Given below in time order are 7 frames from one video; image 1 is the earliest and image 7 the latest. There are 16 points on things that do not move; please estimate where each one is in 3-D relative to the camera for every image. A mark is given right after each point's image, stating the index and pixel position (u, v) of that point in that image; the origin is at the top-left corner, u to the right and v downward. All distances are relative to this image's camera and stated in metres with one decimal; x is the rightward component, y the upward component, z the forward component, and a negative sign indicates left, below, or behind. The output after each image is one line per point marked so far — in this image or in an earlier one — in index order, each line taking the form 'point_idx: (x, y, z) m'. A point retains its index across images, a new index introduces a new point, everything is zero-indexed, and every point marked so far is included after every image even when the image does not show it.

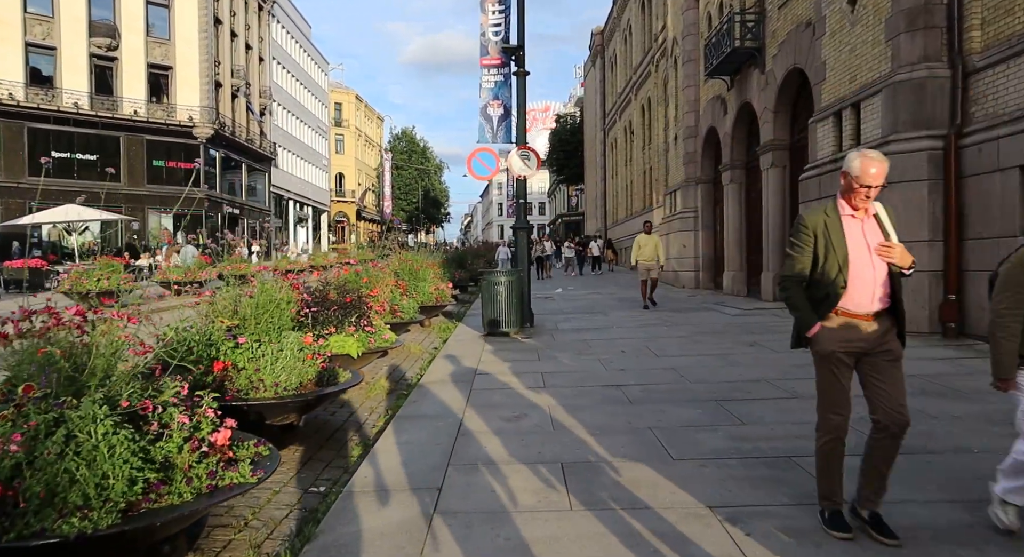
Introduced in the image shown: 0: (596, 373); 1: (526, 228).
0: (+0.9, -1.0, +7.6) m
1: (+0.3, +0.8, +12.1) m
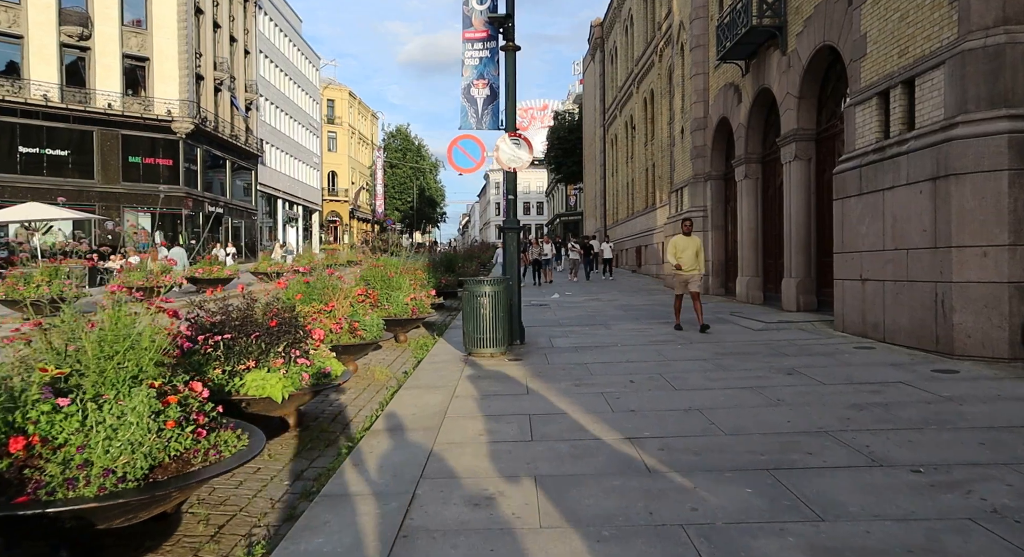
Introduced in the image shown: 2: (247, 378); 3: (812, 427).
0: (+0.7, -1.1, +5.8) m
1: (+0.1, +0.7, +10.4) m
2: (-1.9, -0.7, +5.3) m
3: (+2.2, -1.1, +5.4) m
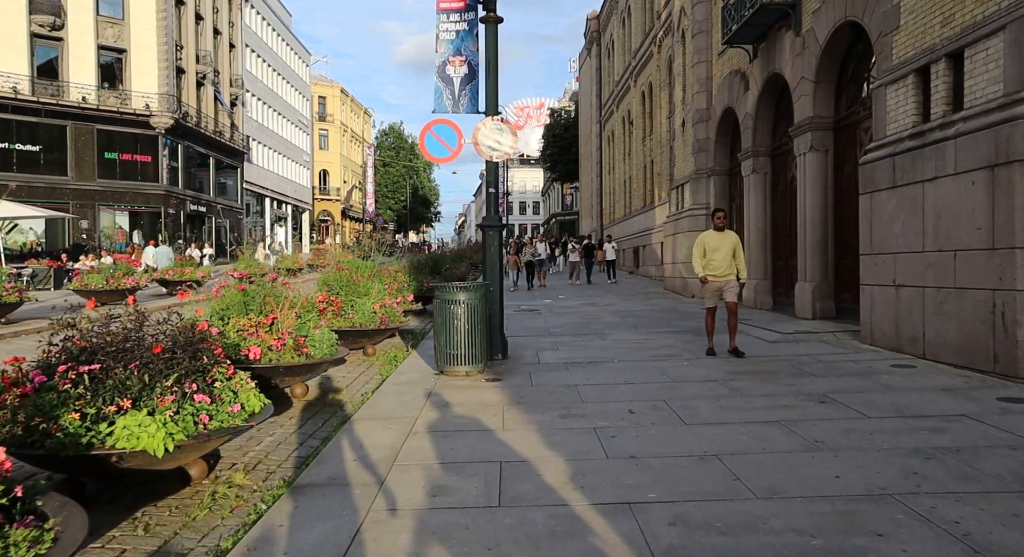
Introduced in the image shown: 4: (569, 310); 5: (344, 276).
0: (+0.5, -1.2, +4.5) m
1: (-0.2, +0.6, +9.1) m
2: (-2.1, -0.8, +3.9) m
3: (+2.0, -1.2, +4.1) m
4: (+1.2, -0.7, +15.3) m
5: (-2.5, +0.1, +10.6) m
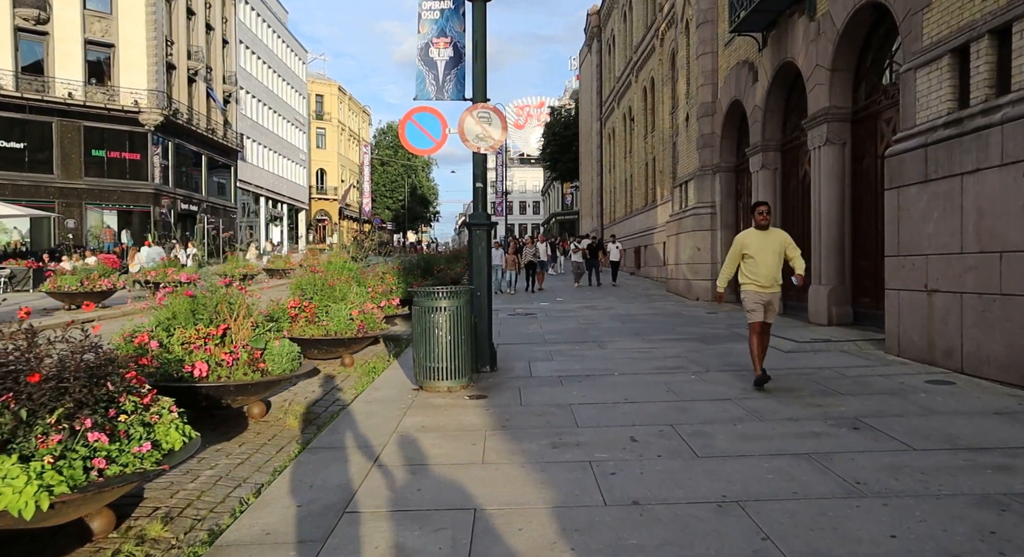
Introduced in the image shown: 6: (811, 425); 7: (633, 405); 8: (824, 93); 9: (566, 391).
0: (+0.4, -1.2, +3.6) m
1: (-0.3, +0.6, +8.2) m
2: (-2.3, -0.8, +3.1) m
3: (+1.9, -1.2, +3.2) m
4: (+1.1, -0.7, +14.5) m
5: (-2.6, 0.0, +9.7) m
6: (+2.2, -1.1, +5.4) m
7: (+1.1, -1.1, +6.3) m
8: (+4.8, +2.9, +11.2) m
9: (+0.5, -1.1, +7.0) m
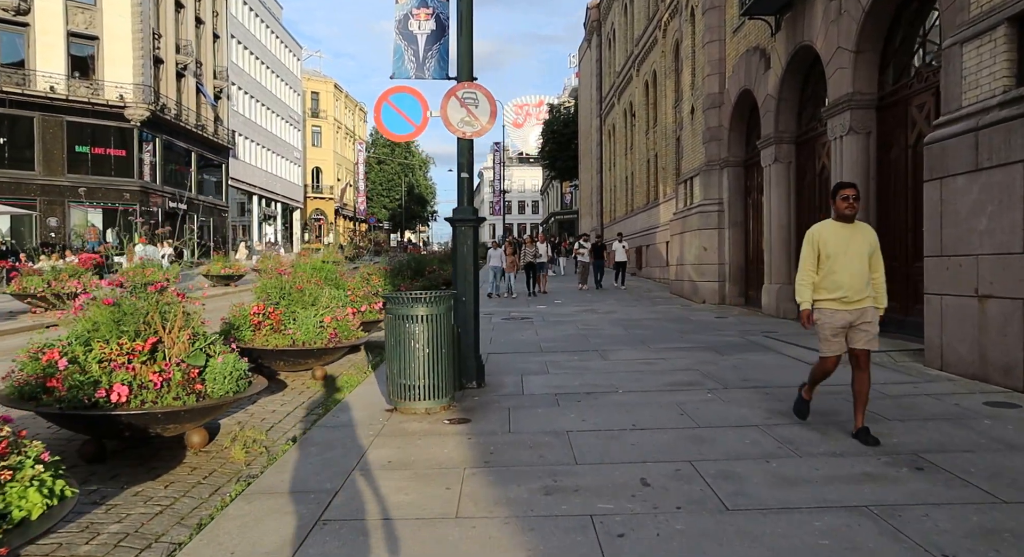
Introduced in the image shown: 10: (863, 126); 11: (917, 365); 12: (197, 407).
0: (+0.3, -1.3, +2.6) m
1: (-0.4, +0.5, +7.2) m
2: (-2.3, -0.9, +2.1) m
3: (+1.8, -1.2, +2.2) m
4: (+1.0, -0.7, +13.5) m
5: (-2.7, 0.0, +8.7) m
6: (+2.1, -1.1, +4.4) m
7: (+1.0, -1.1, +5.3) m
8: (+4.7, +2.8, +10.2) m
9: (+0.4, -1.1, +6.0) m
10: (+4.9, +2.1, +10.2) m
11: (+4.2, -0.9, +7.5) m
12: (-2.1, -0.9, +4.9) m
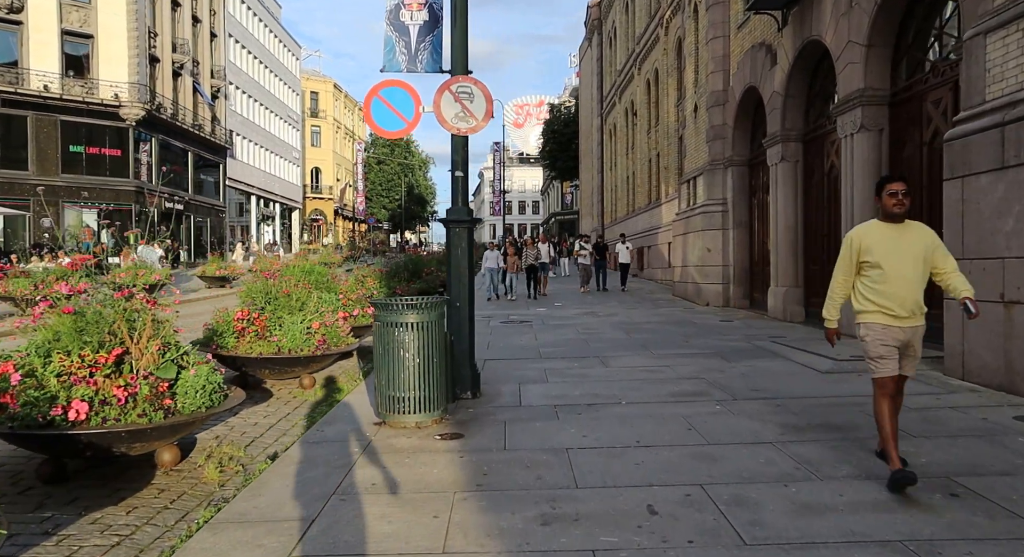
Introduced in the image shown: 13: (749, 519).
0: (+0.2, -1.3, +2.2) m
1: (-0.4, +0.5, +6.8) m
2: (-2.4, -0.9, +1.7) m
3: (+1.7, -1.3, +1.8) m
4: (+1.0, -0.8, +13.1) m
5: (-2.7, -0.1, +8.3) m
6: (+2.1, -1.2, +4.1) m
7: (+0.9, -1.2, +5.0) m
8: (+4.7, +2.8, +9.8) m
9: (+0.4, -1.2, +5.6) m
10: (+4.9, +2.1, +9.8) m
11: (+4.2, -0.9, +7.2) m
12: (-2.2, -0.9, +4.5) m
13: (+1.2, -1.2, +3.7) m
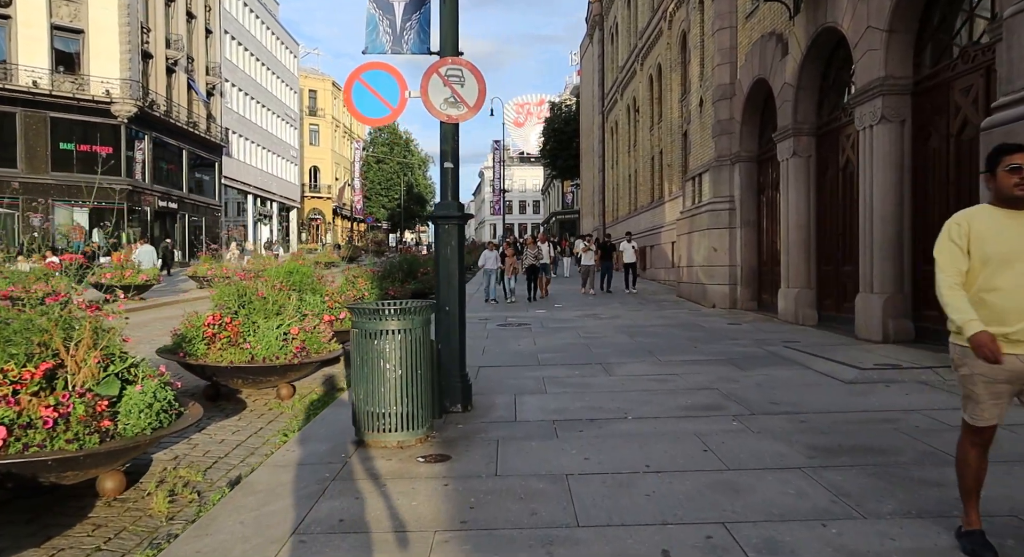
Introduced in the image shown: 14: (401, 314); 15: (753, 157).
0: (+0.2, -1.3, +1.6) m
1: (-0.4, +0.5, +6.2) m
2: (-2.4, -0.9, +1.1) m
3: (+1.7, -1.3, +1.2) m
4: (+0.9, -0.8, +12.5) m
5: (-2.8, -0.1, +7.7) m
6: (+2.1, -1.2, +3.4) m
7: (+0.9, -1.2, +4.3) m
8: (+4.6, +2.8, +9.2) m
9: (+0.3, -1.2, +5.0) m
10: (+4.8, +2.1, +9.1) m
11: (+4.1, -1.0, +6.5) m
12: (-2.2, -0.9, +3.9) m
13: (+1.2, -1.2, +3.1) m
14: (-0.8, -0.2, +5.2) m
15: (+4.9, +2.5, +14.8) m
